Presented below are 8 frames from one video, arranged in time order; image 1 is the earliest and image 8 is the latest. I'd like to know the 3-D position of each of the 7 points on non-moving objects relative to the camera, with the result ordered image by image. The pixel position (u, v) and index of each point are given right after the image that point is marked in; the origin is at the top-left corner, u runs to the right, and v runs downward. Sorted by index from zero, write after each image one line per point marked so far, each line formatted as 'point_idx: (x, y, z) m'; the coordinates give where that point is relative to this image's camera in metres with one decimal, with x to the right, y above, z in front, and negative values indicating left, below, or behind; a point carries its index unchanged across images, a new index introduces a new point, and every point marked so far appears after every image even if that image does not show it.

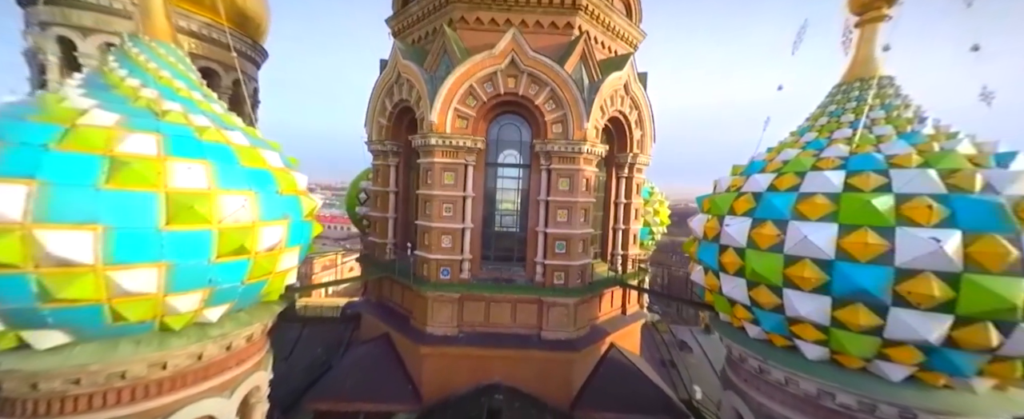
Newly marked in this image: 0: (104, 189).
0: (-2.9, +0.1, +2.4) m
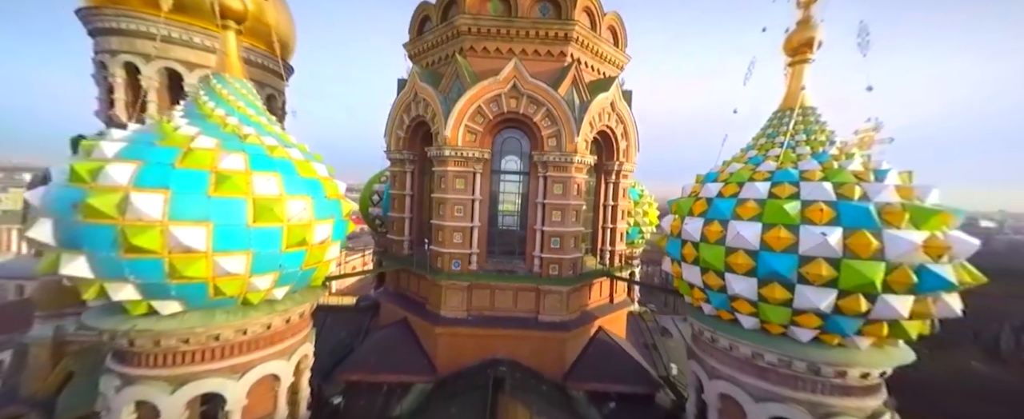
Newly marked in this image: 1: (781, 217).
0: (-2.9, +0.1, +3.3) m
1: (+2.7, -0.1, +3.4) m
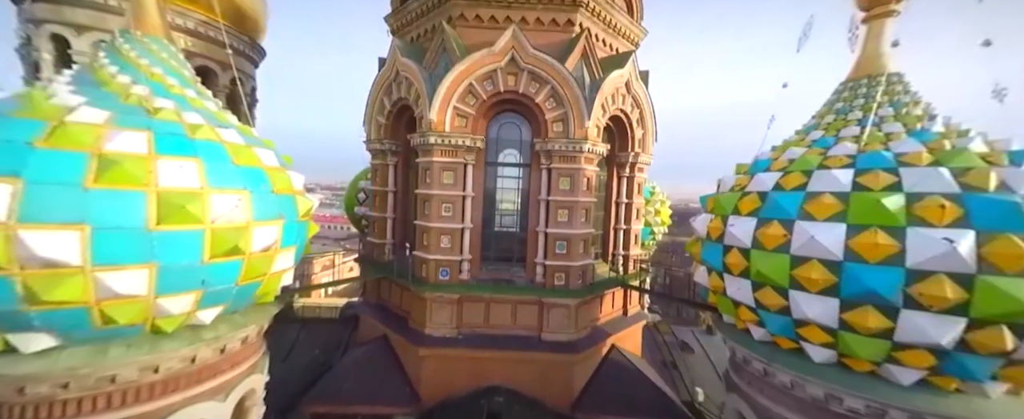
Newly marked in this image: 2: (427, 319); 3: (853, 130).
0: (-2.9, +0.1, +2.4) m
1: (+2.7, 0.0, +2.5) m
2: (-1.2, -1.6, +4.9) m
3: (+3.0, +0.7, +3.1) m
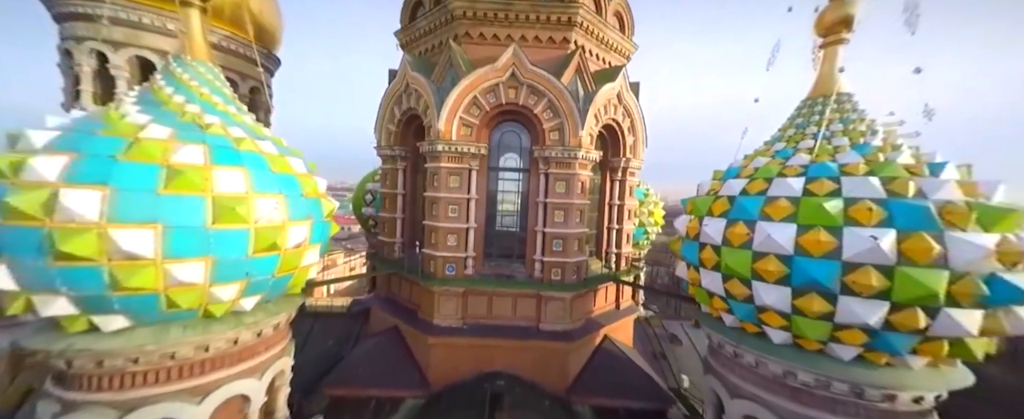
0: (-2.9, +0.1, +2.8) m
1: (+2.7, -0.1, +3.0) m
2: (-1.2, -1.6, +5.4) m
3: (+3.0, +0.7, +3.5) m
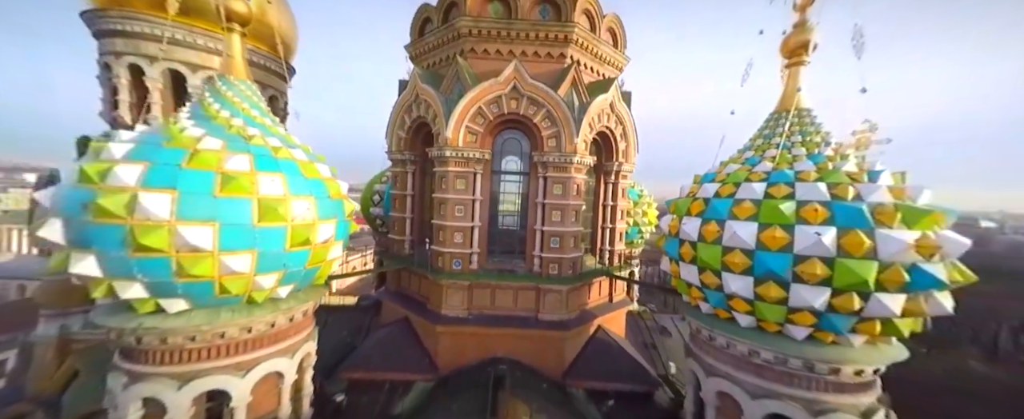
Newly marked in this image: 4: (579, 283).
0: (-2.9, +0.1, +3.4) m
1: (+2.7, -0.1, +3.5) m
2: (-1.2, -1.6, +5.9) m
3: (+3.1, +0.7, +4.1) m
4: (+1.2, -1.3, +6.1) m
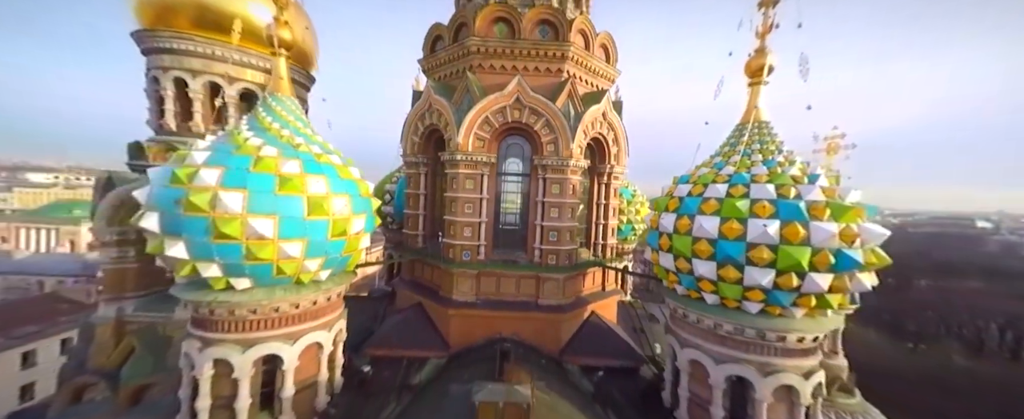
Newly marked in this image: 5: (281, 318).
0: (-2.8, +0.2, +4.1) m
1: (+2.7, 0.0, +4.3) m
2: (-1.1, -1.5, +6.6) m
3: (+3.1, +0.7, +4.8) m
4: (+1.2, -1.3, +6.9) m
5: (-3.1, -1.4, +4.5) m
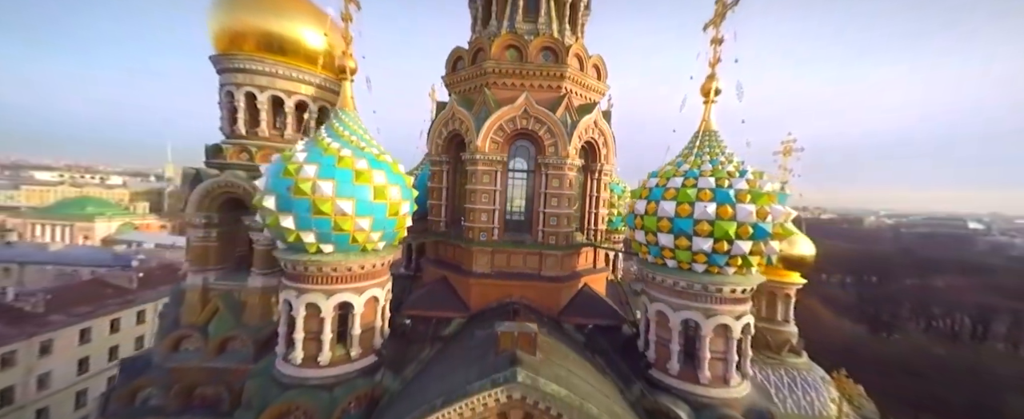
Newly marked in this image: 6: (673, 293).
0: (-2.6, +0.4, +5.7) m
1: (+2.9, +0.2, +5.9) m
2: (-0.9, -1.3, +8.2) m
3: (+3.3, +1.0, +6.4) m
4: (+1.4, -1.0, +8.5) m
5: (-2.9, -1.2, +6.1) m
6: (+2.9, -1.6, +6.4) m
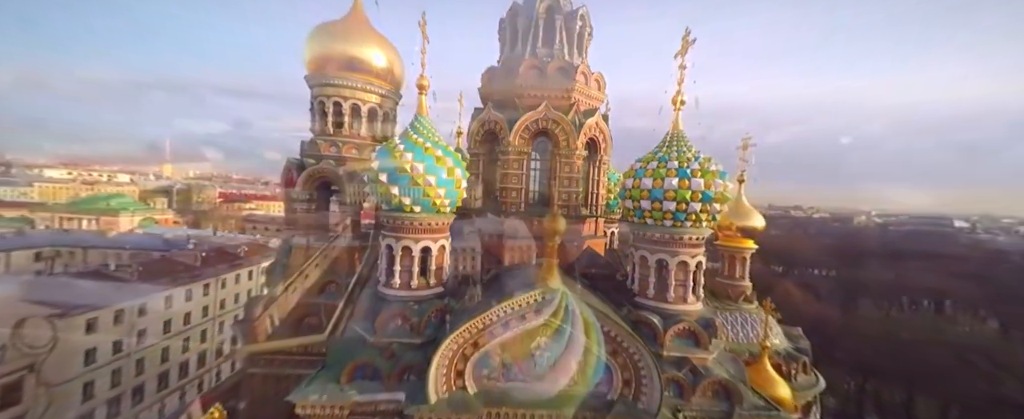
0: (-1.9, +1.1, +8.5) m
1: (+3.7, +0.9, +8.7) m
2: (-0.2, -0.6, +11.0) m
3: (+4.0, +1.6, +9.2) m
4: (+2.2, -0.4, +11.3) m
5: (-2.1, -0.5, +8.9) m
6: (+3.7, -0.9, +9.2) m
